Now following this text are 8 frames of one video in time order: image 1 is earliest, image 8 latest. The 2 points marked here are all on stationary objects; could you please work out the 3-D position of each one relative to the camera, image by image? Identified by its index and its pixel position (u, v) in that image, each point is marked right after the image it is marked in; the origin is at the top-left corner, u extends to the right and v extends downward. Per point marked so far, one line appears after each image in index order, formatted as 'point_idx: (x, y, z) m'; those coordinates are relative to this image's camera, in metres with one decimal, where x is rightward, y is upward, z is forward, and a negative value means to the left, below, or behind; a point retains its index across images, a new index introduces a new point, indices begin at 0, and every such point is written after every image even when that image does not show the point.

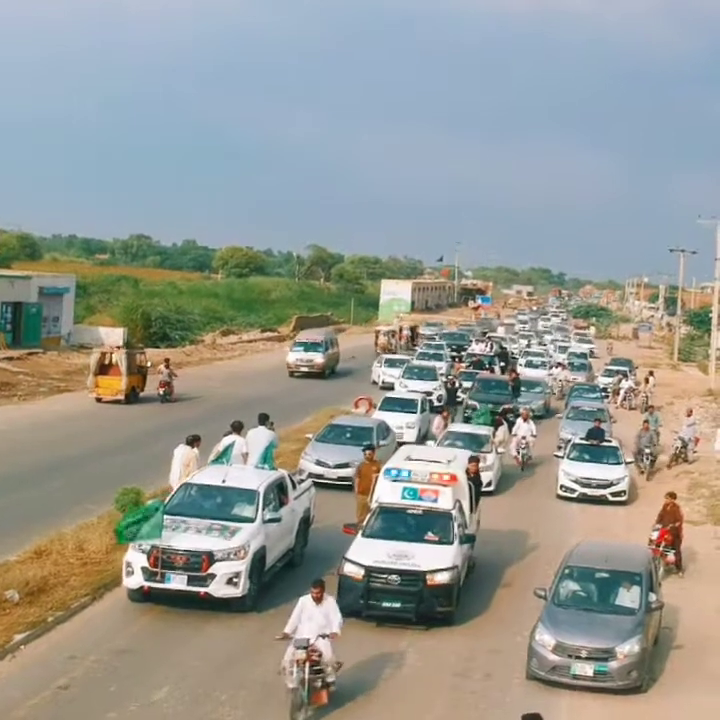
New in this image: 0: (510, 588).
0: (+2.4, -3.6, +18.4) m
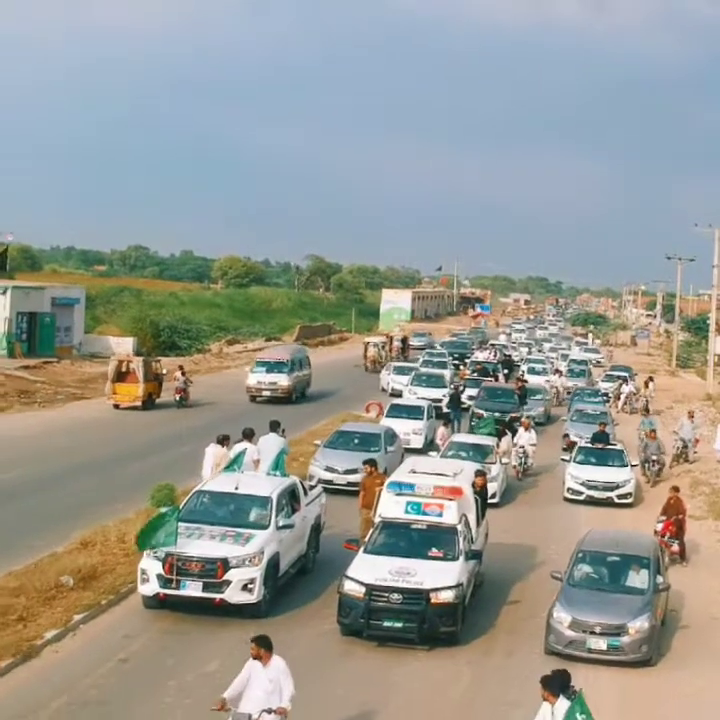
0: (+2.6, -3.7, +19.0) m
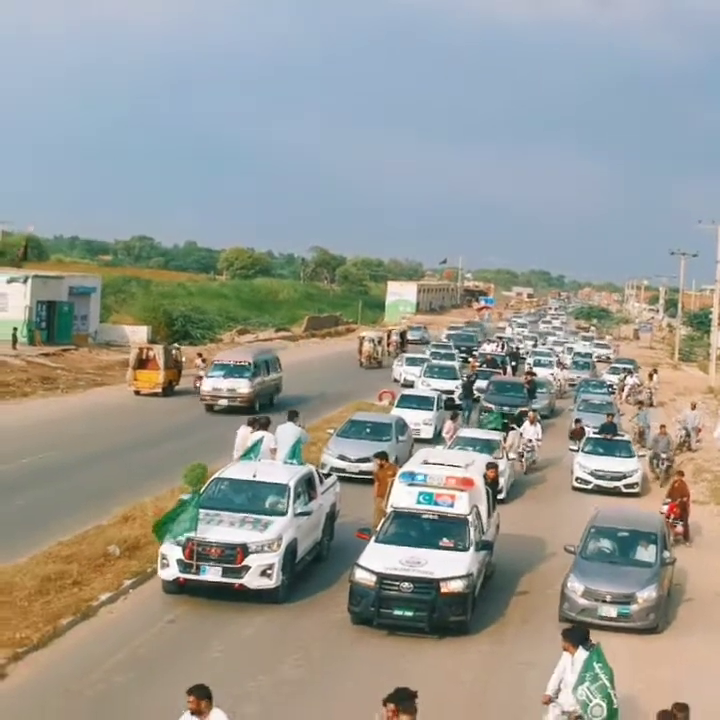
0: (+2.8, -3.6, +19.6) m
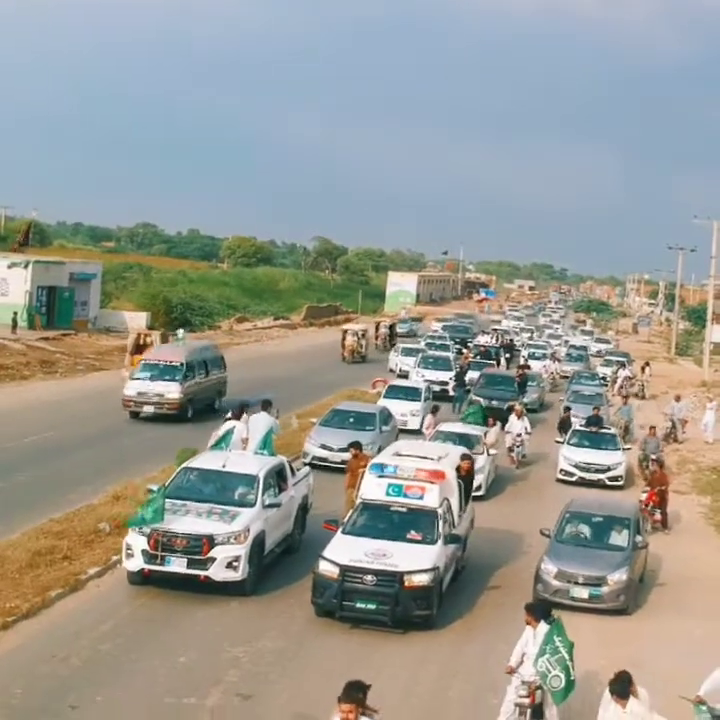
0: (+2.7, -3.4, +19.9) m
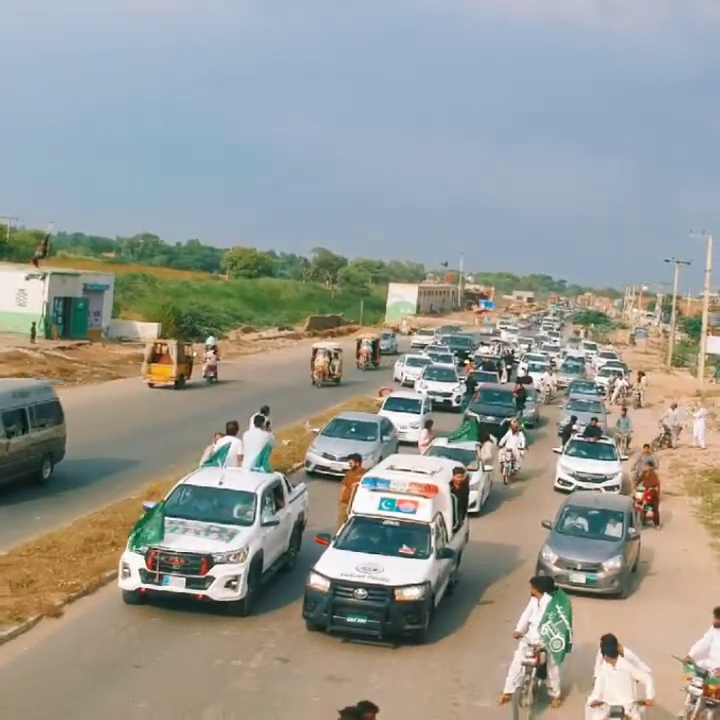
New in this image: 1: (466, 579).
0: (+2.8, -3.6, +20.8) m
1: (+1.8, -3.6, +19.3) m
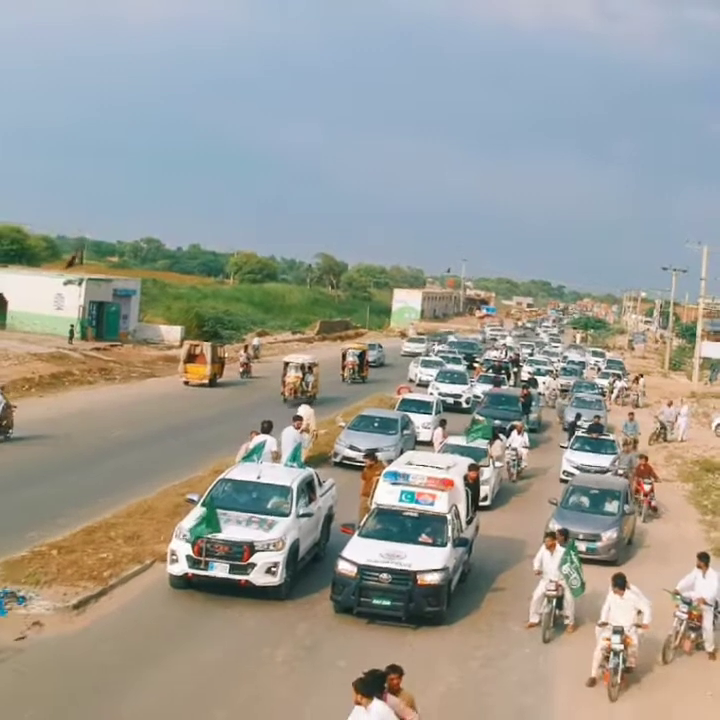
0: (+3.2, -3.6, +22.6) m
1: (+2.2, -3.6, +21.1) m
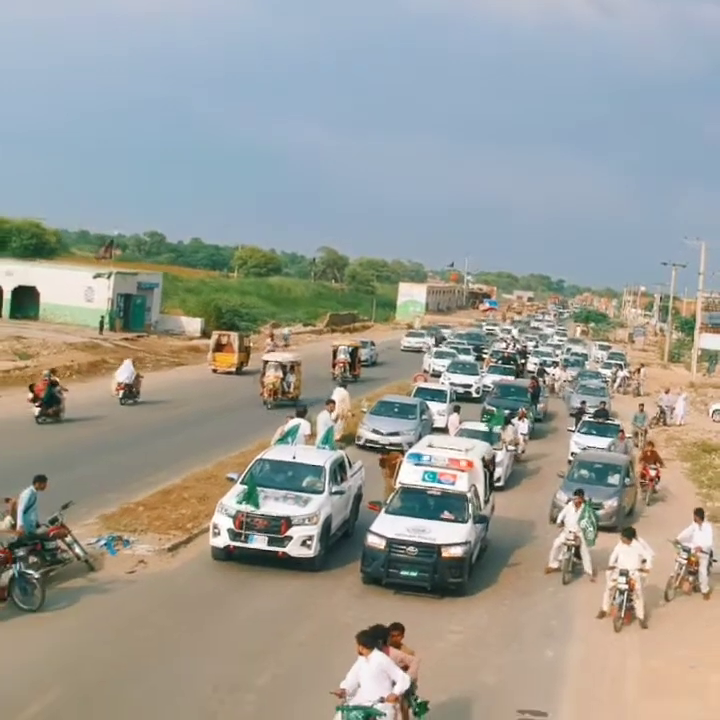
0: (+3.6, -3.4, +24.1) m
1: (+2.6, -3.4, +22.5) m
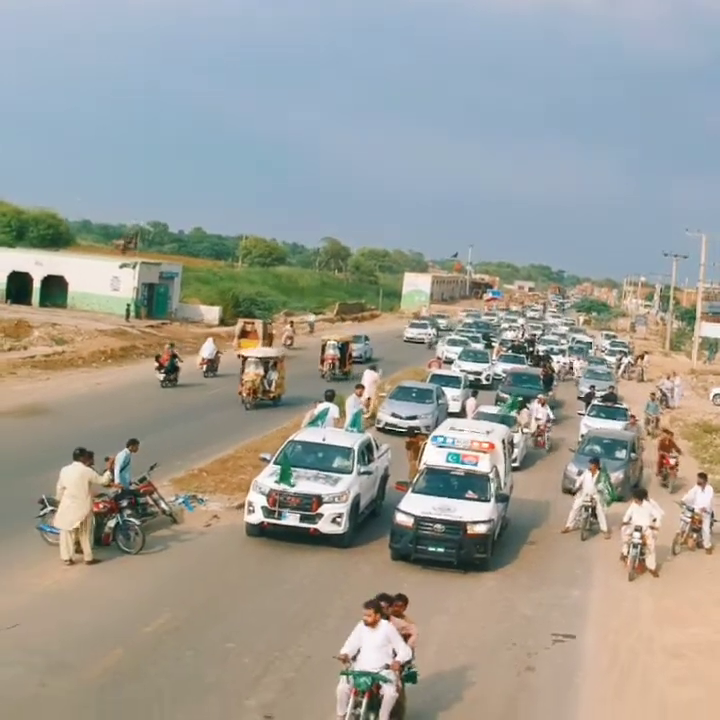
0: (+4.0, -3.1, +25.4) m
1: (+3.0, -3.2, +23.9) m
